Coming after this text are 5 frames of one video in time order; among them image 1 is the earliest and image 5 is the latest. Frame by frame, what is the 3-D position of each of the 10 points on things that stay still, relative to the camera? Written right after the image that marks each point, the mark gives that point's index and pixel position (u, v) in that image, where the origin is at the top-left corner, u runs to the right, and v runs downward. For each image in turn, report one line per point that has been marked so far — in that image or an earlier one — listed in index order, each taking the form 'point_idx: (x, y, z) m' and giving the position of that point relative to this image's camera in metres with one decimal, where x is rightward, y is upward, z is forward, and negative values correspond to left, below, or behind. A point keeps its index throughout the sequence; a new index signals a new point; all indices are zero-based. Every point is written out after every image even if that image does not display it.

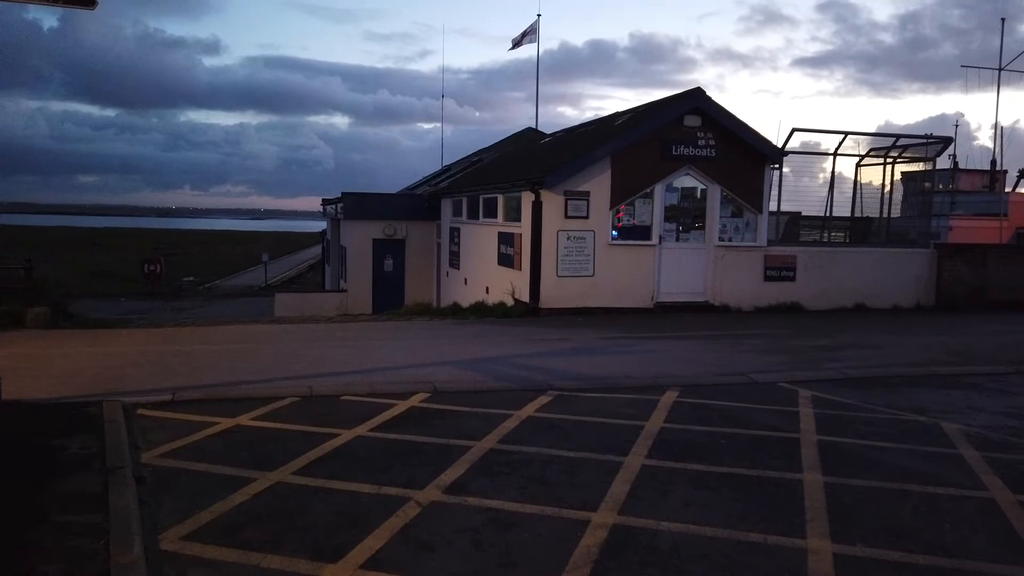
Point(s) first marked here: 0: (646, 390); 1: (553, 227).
0: (+1.6, -1.3, +9.2) m
1: (+0.9, +1.4, +17.0) m
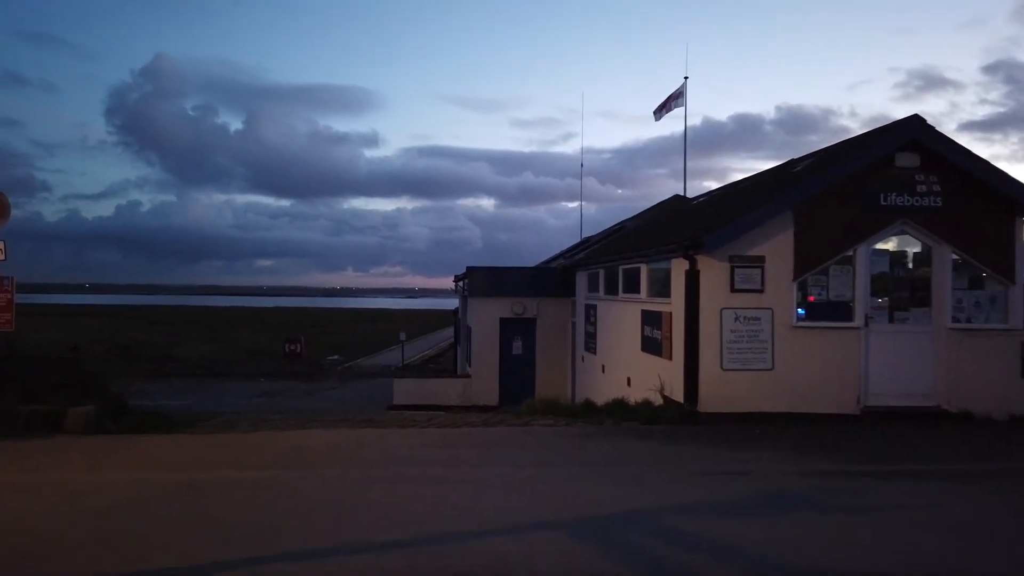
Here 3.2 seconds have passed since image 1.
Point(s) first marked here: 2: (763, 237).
0: (+2.7, -2.1, +4.8) m
1: (+3.5, -0.3, +12.8) m
2: (+4.3, +0.9, +12.8) m
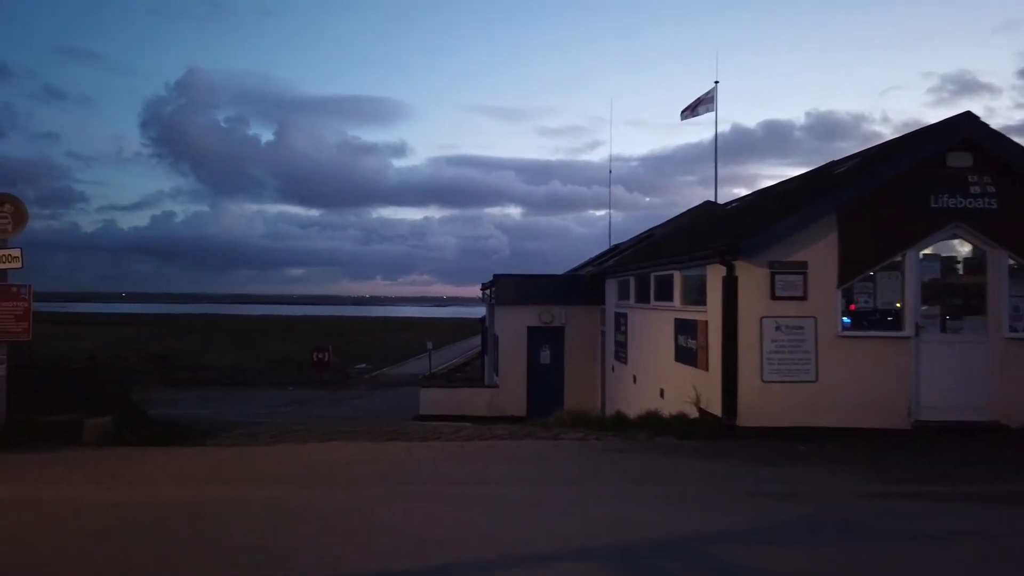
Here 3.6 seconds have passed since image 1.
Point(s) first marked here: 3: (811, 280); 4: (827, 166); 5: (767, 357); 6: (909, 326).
0: (+2.9, -2.1, +4.2) m
1: (+4.0, -0.4, +12.1) m
2: (+4.8, +0.8, +12.2) m
3: (+4.9, +0.1, +12.1) m
4: (+6.4, +2.5, +15.1) m
5: (+4.2, -1.1, +12.1) m
6: (+6.5, -0.6, +12.2) m
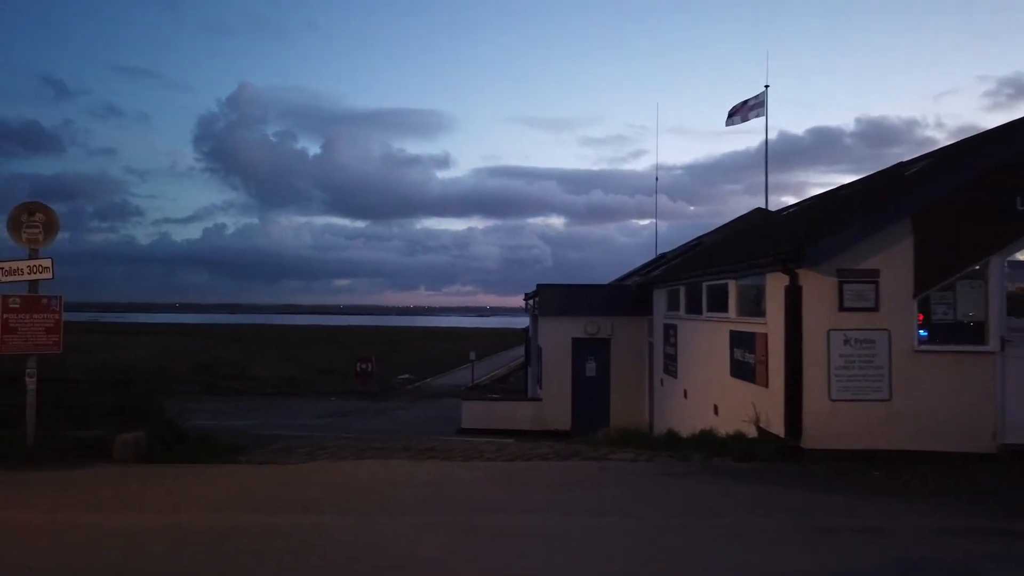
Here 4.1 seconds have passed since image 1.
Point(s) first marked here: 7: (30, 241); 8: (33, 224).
0: (+3.1, -2.2, +3.3) m
1: (+4.6, -0.5, +11.2) m
2: (+5.5, +0.6, +11.2) m
3: (+5.6, 0.0, +11.2) m
4: (+7.2, +2.3, +14.0) m
5: (+4.8, -1.3, +11.2) m
6: (+7.2, -0.8, +11.1) m
7: (-7.1, +0.7, +11.0) m
8: (-7.2, +0.9, +11.1) m
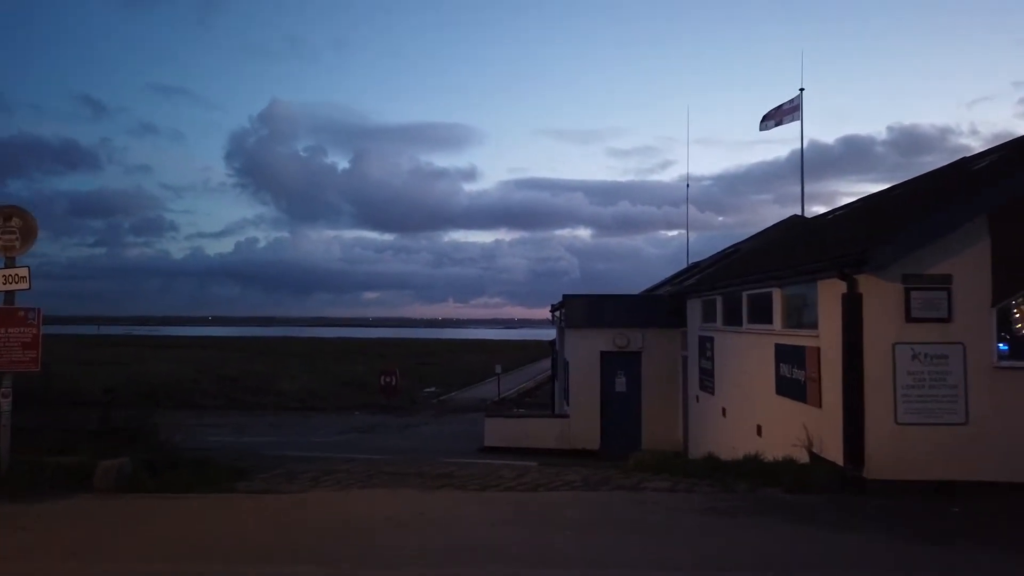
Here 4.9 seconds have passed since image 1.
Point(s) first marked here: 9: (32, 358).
0: (+3.1, -2.2, +2.0) m
1: (+4.9, -0.6, +9.9) m
2: (+5.8, +0.5, +9.8) m
3: (+5.8, -0.1, +9.8) m
4: (+7.6, +2.1, +12.6) m
5: (+5.1, -1.4, +9.8) m
6: (+7.5, -0.9, +9.7) m
7: (-6.9, +0.5, +10.1) m
8: (-6.9, +0.8, +10.2) m
9: (-6.3, -0.9, +9.8) m
